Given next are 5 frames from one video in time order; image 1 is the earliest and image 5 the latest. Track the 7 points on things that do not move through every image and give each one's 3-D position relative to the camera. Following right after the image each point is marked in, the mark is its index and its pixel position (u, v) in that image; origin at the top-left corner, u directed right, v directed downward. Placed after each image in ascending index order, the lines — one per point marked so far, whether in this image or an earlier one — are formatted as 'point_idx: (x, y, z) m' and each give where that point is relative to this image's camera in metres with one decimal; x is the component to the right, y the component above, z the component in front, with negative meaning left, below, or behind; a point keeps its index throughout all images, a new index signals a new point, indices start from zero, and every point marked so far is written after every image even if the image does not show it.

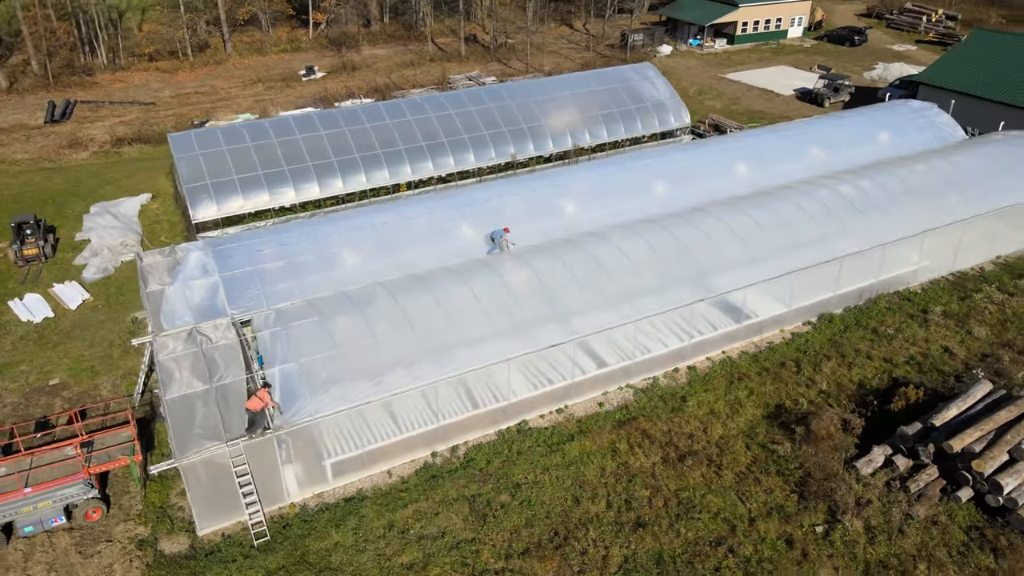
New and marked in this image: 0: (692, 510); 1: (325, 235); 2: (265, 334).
0: (+2.6, -3.2, +10.5) m
1: (-3.6, +1.1, +14.7) m
2: (-3.8, -0.7, +11.4) m
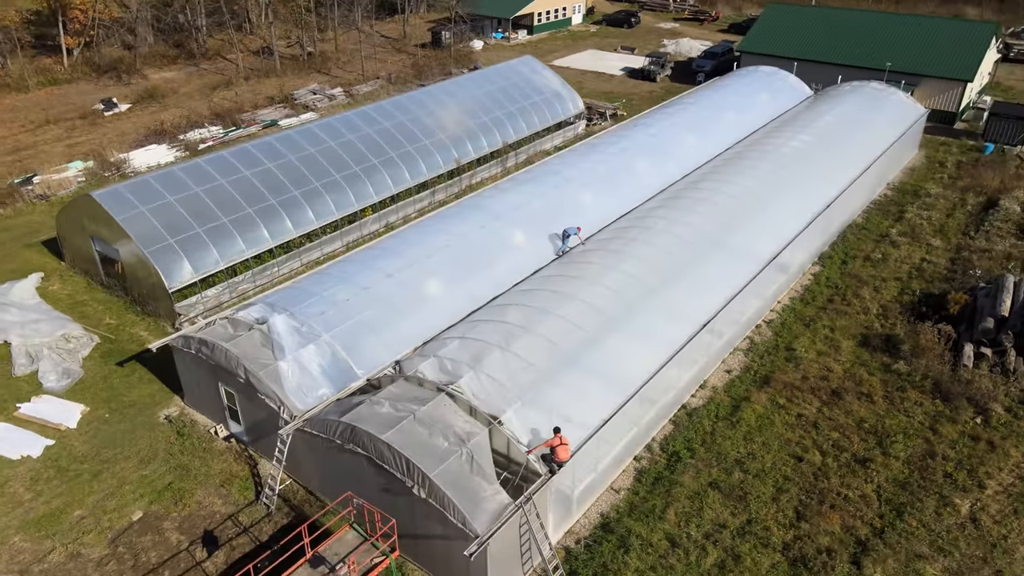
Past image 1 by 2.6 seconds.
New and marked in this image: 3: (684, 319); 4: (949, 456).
0: (+6.0, -2.4, +11.7) m
1: (-2.1, +0.4, +13.3) m
2: (-0.7, -1.3, +10.2) m
3: (+3.0, -0.5, +12.7) m
4: (+6.7, -2.6, +11.3) m
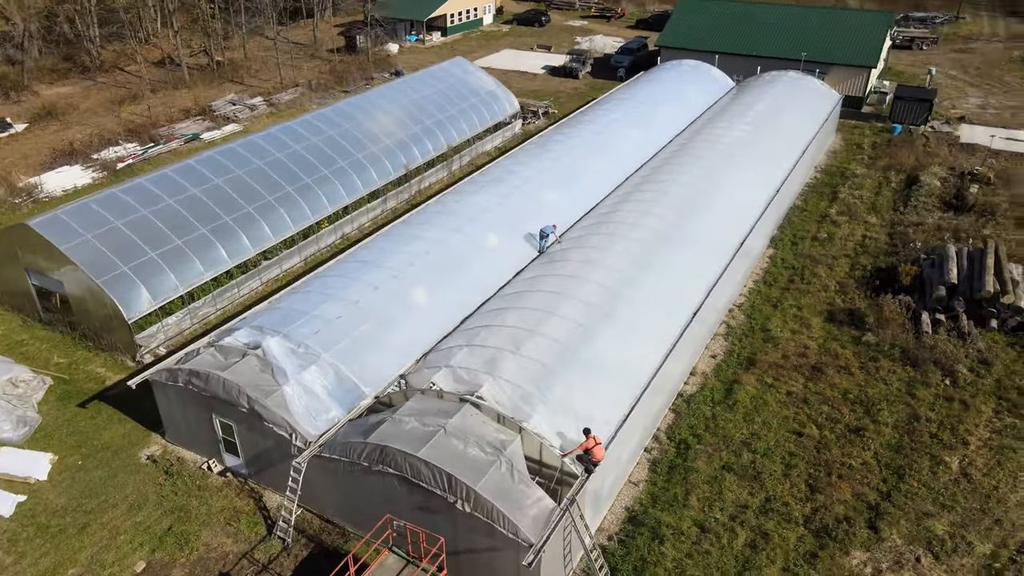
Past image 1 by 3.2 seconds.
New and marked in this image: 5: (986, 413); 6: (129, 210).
0: (+6.0, -2.0, +12.4) m
1: (-2.3, +0.2, +12.9) m
2: (-0.4, -1.3, +10.0) m
3: (+2.8, -0.4, +13.0) m
4: (+6.8, -2.1, +12.1) m
5: (+7.9, -2.1, +12.2) m
6: (-7.7, +1.6, +14.7) m
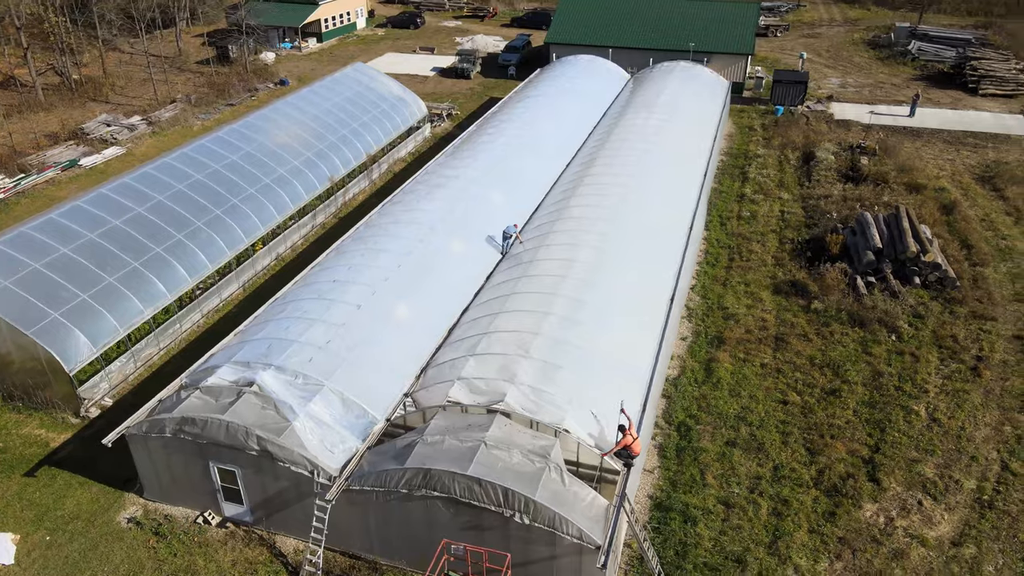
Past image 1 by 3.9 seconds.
0: (+5.9, -1.4, +13.3) m
1: (-2.6, -0.1, +12.3) m
2: (-0.1, -1.4, +9.8) m
3: (+2.5, -0.2, +13.3) m
4: (+6.7, -1.5, +13.1) m
5: (+7.7, -1.4, +13.5) m
6: (-8.3, +0.7, +13.1) m
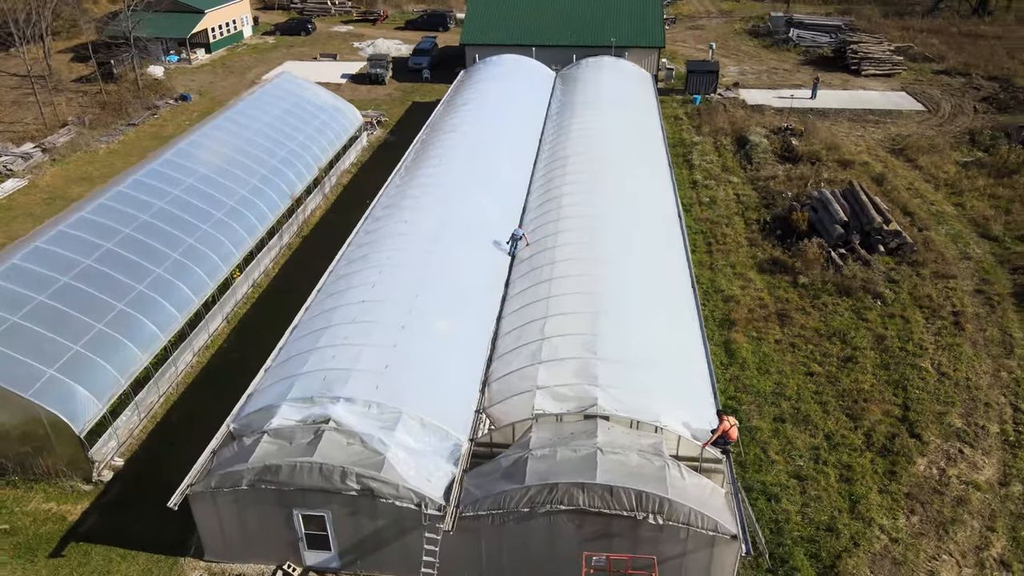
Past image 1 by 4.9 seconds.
0: (+6.3, -0.9, +14.1) m
1: (-1.9, -0.4, +11.7) m
2: (+1.1, -1.5, +9.7) m
3: (+2.9, 0.0, +13.5) m
4: (+7.2, -0.9, +14.1) m
5: (+8.1, -0.7, +14.6) m
6: (-7.8, -0.2, +11.5) m
